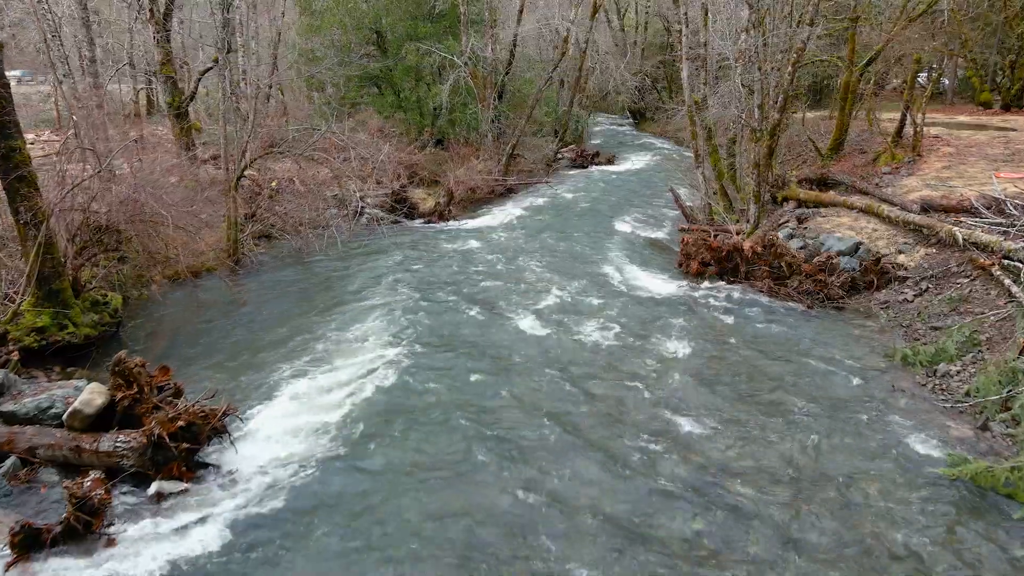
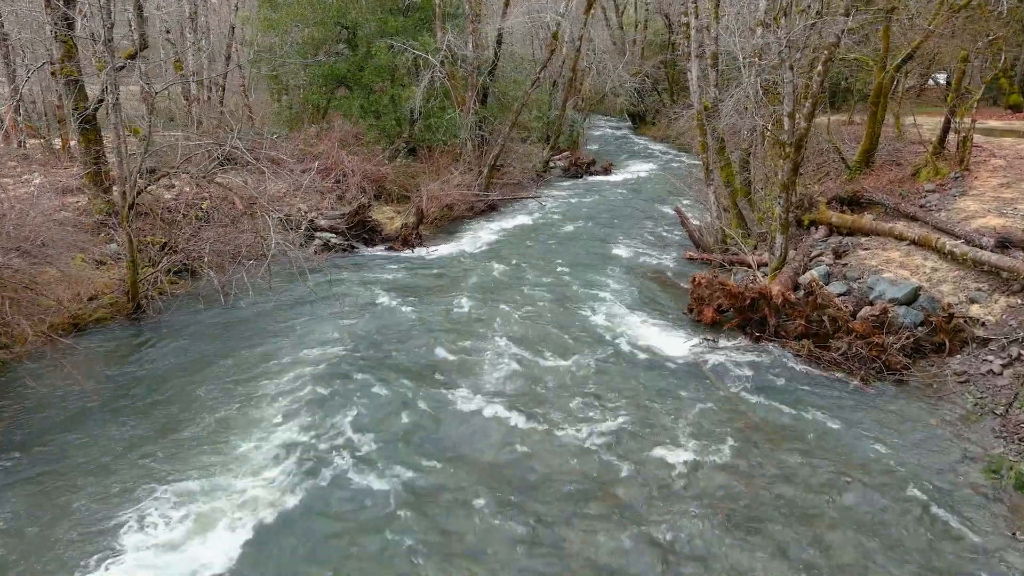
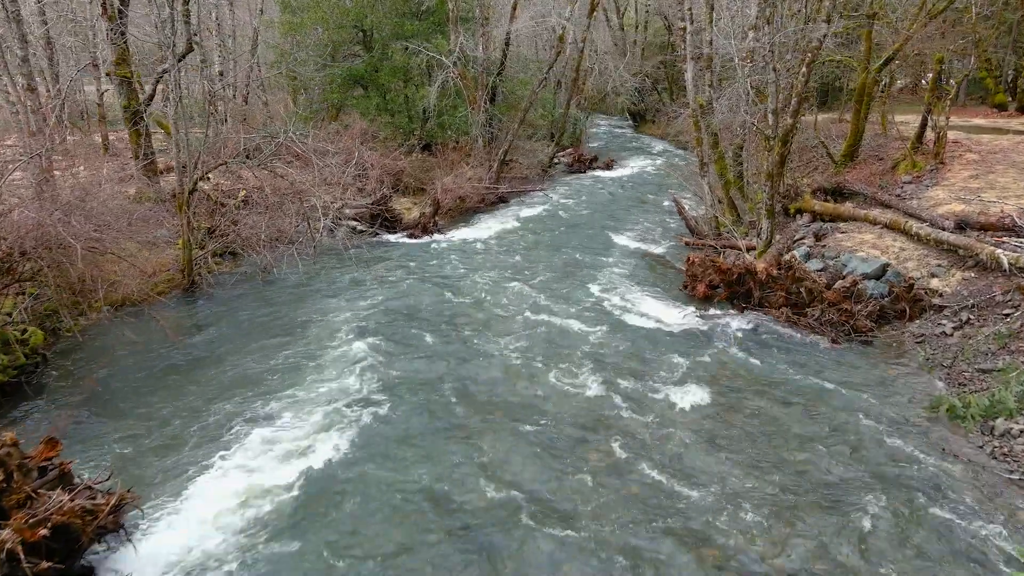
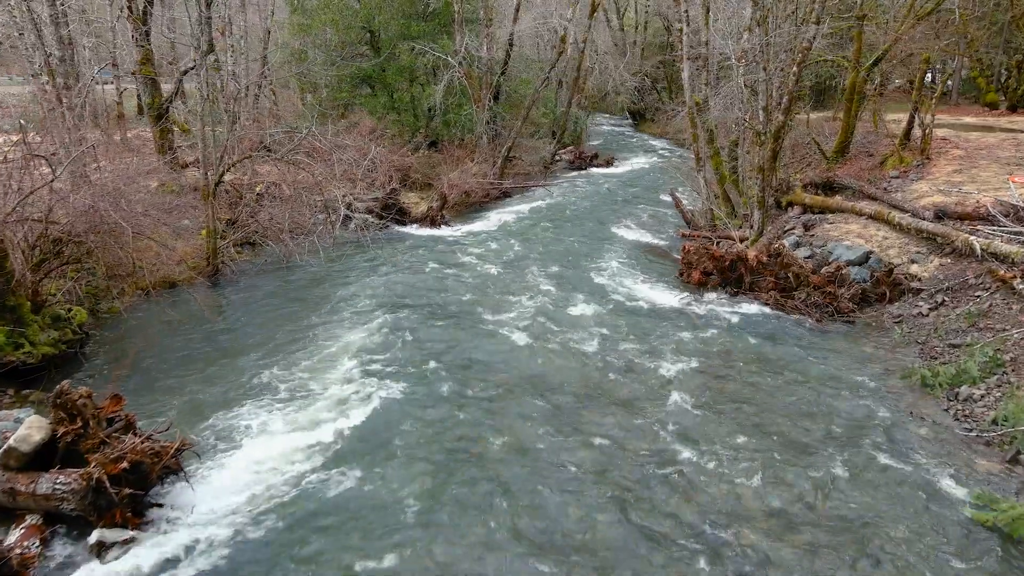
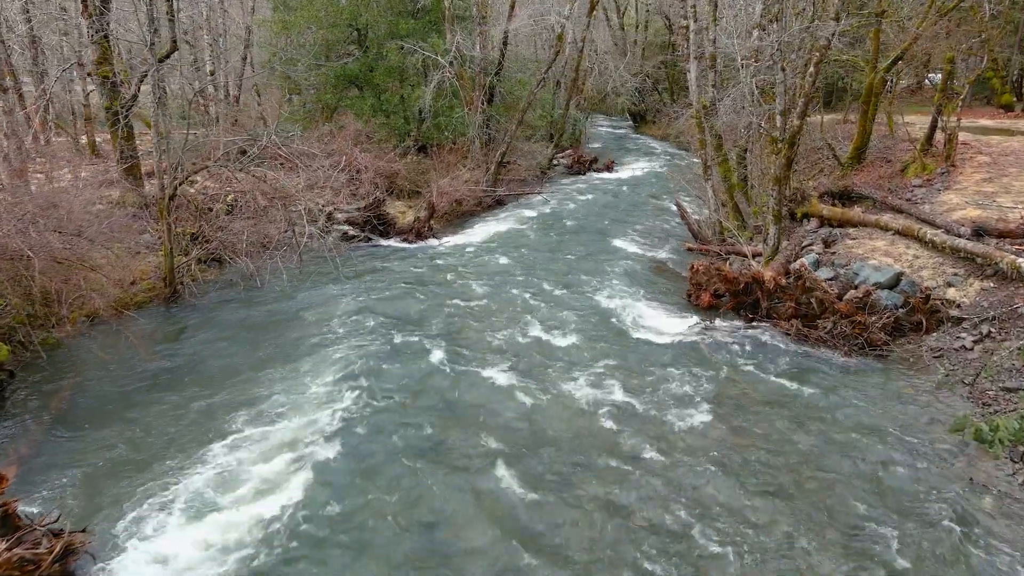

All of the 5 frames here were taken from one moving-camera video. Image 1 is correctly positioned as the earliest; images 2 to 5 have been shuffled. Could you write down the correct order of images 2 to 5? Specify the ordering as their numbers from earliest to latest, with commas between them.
4, 3, 5, 2
